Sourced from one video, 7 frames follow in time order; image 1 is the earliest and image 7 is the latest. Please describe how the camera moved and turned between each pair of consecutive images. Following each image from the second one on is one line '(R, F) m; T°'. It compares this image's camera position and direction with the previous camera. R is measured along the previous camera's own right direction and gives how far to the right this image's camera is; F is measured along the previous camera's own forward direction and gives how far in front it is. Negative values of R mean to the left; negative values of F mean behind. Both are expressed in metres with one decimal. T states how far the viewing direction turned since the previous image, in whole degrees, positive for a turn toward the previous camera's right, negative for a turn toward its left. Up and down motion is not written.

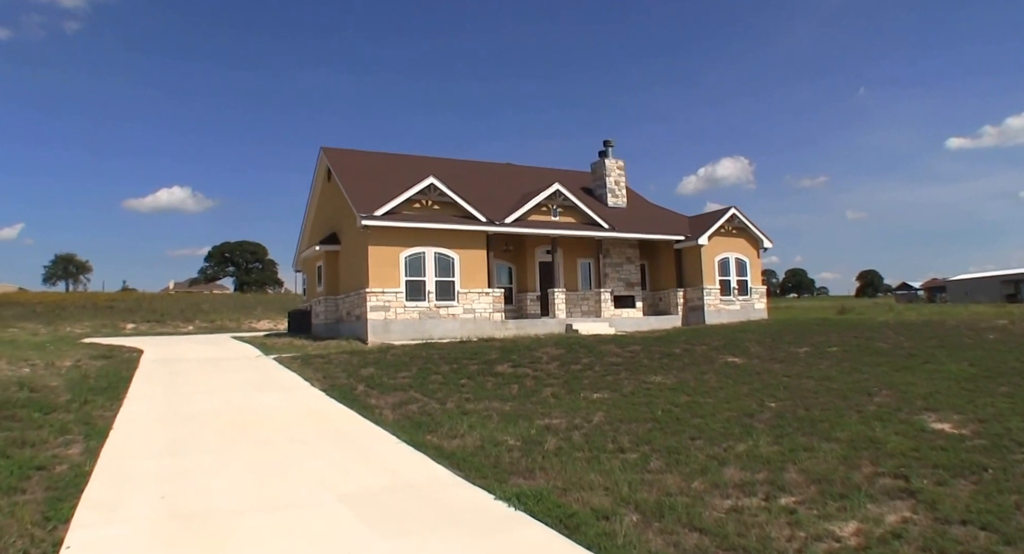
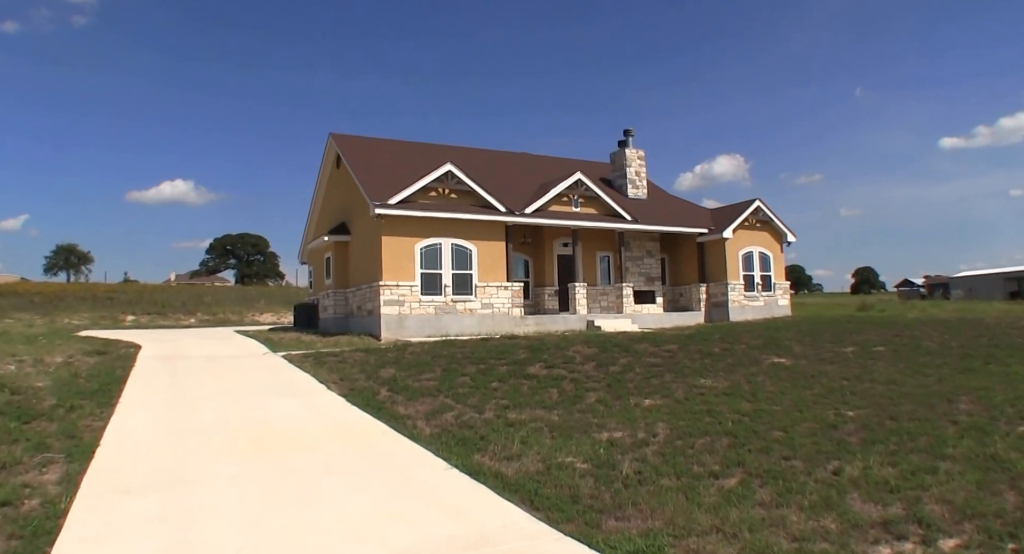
(-0.7, +1.2) m; 0°
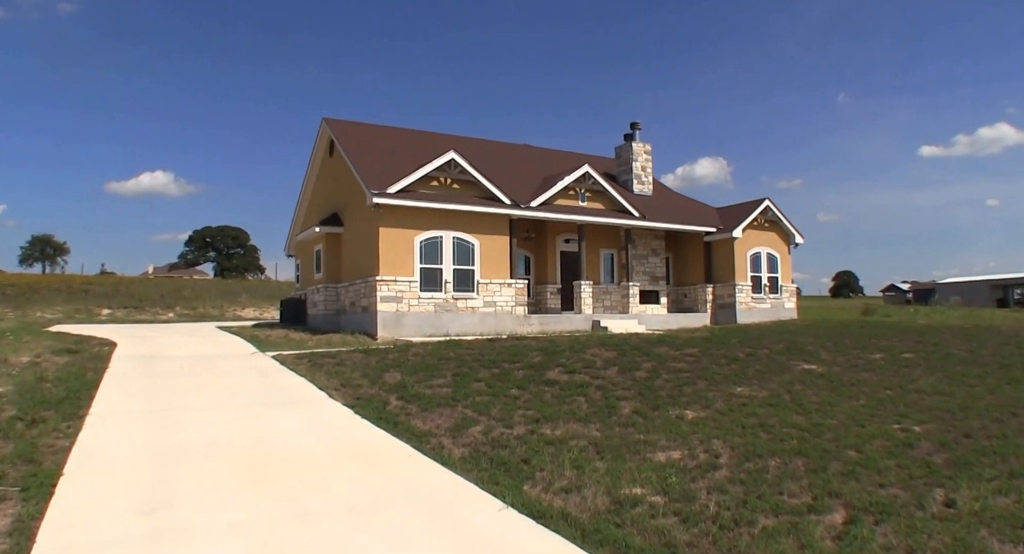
(-0.7, +1.1) m; +2°
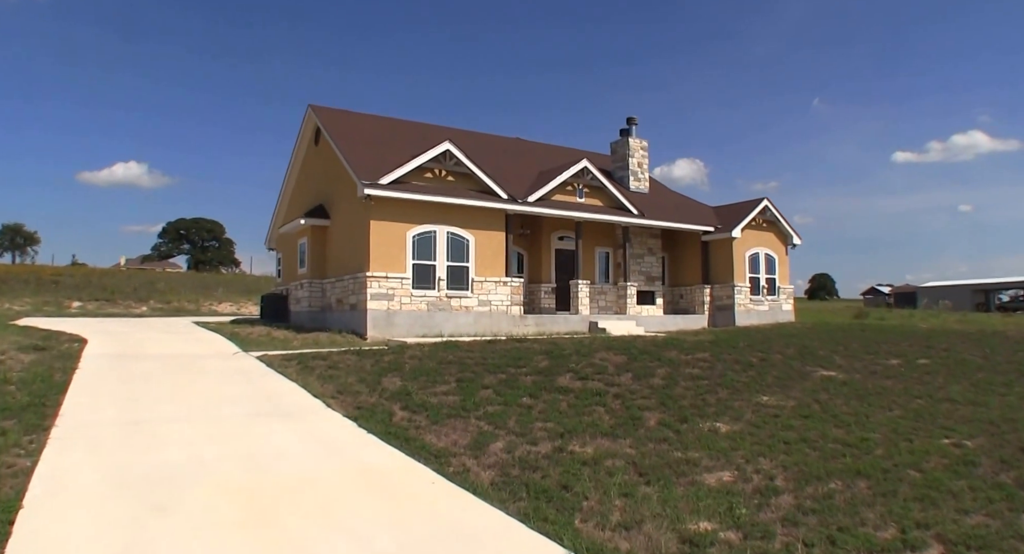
(-0.5, +0.9) m; +2°
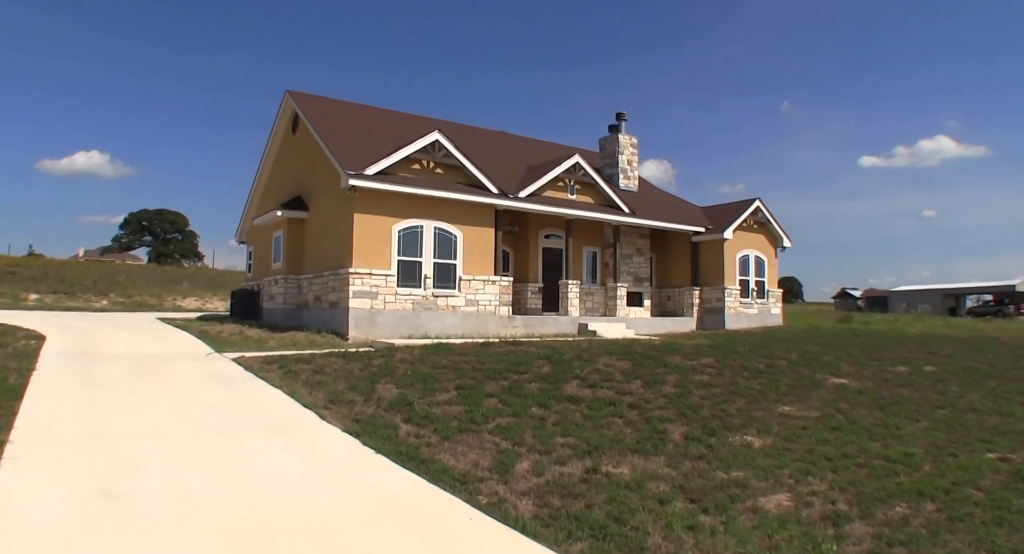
(-0.5, +0.8) m; +3°
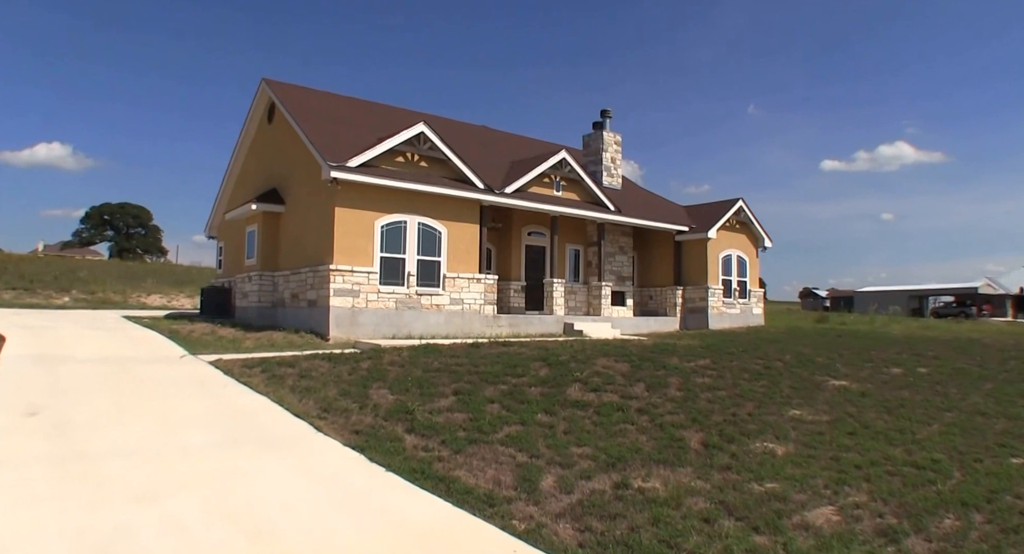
(-0.5, +0.5) m; +3°
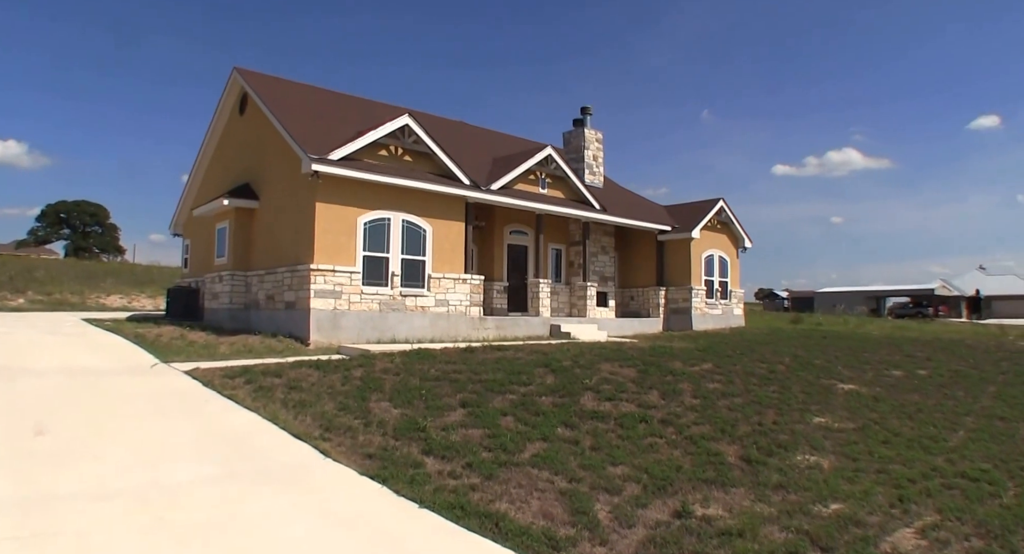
(-0.6, +0.7) m; +3°
